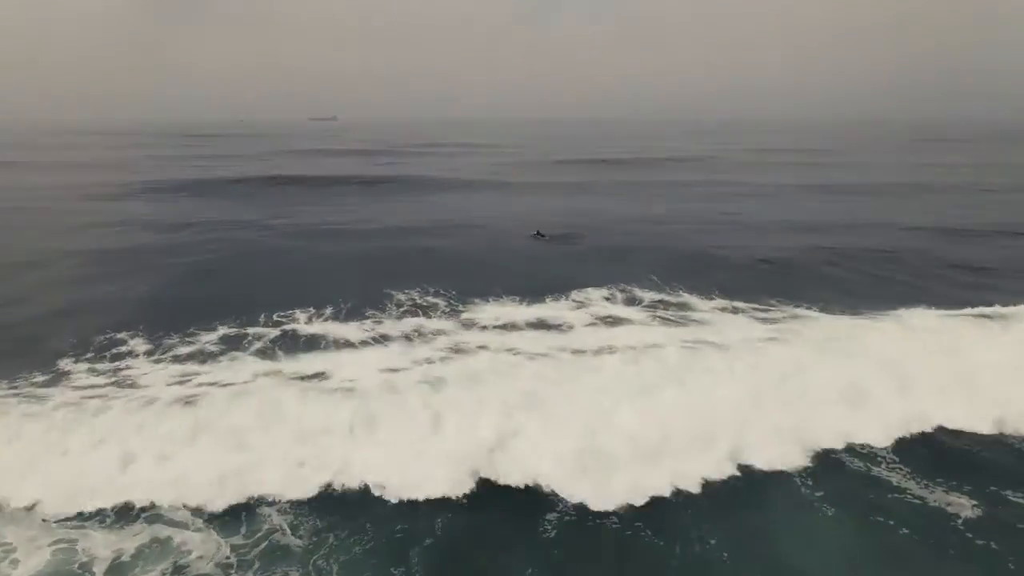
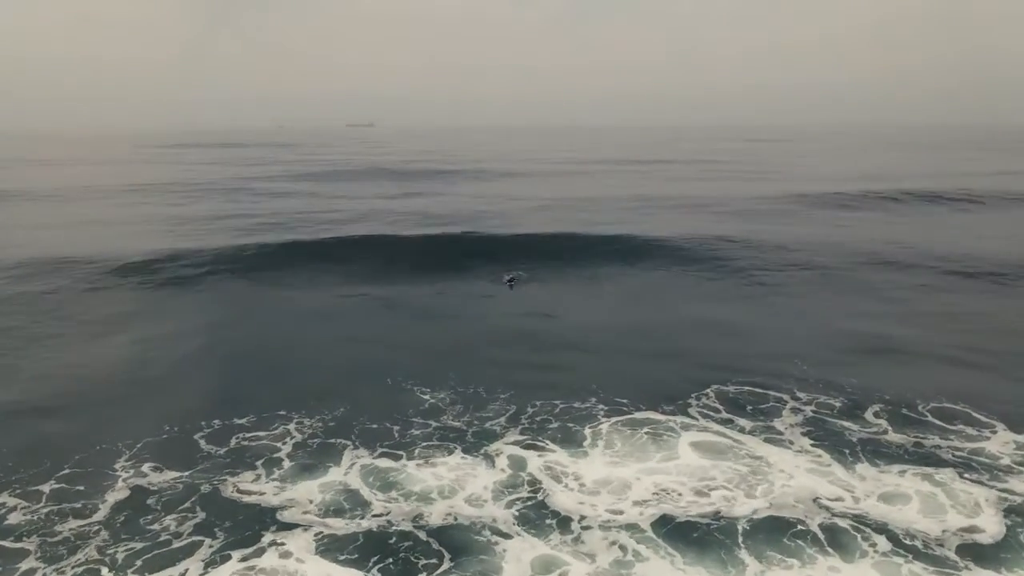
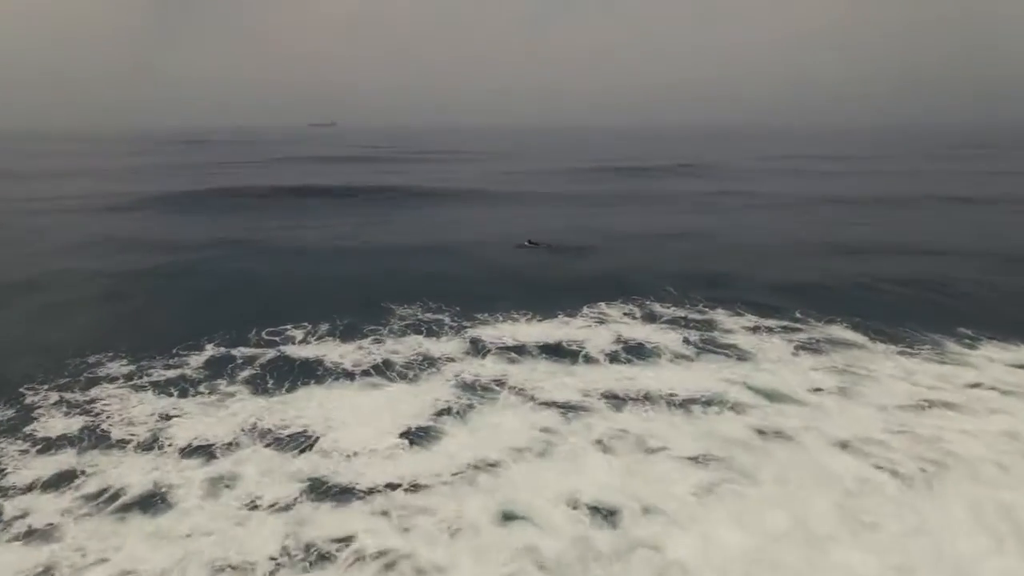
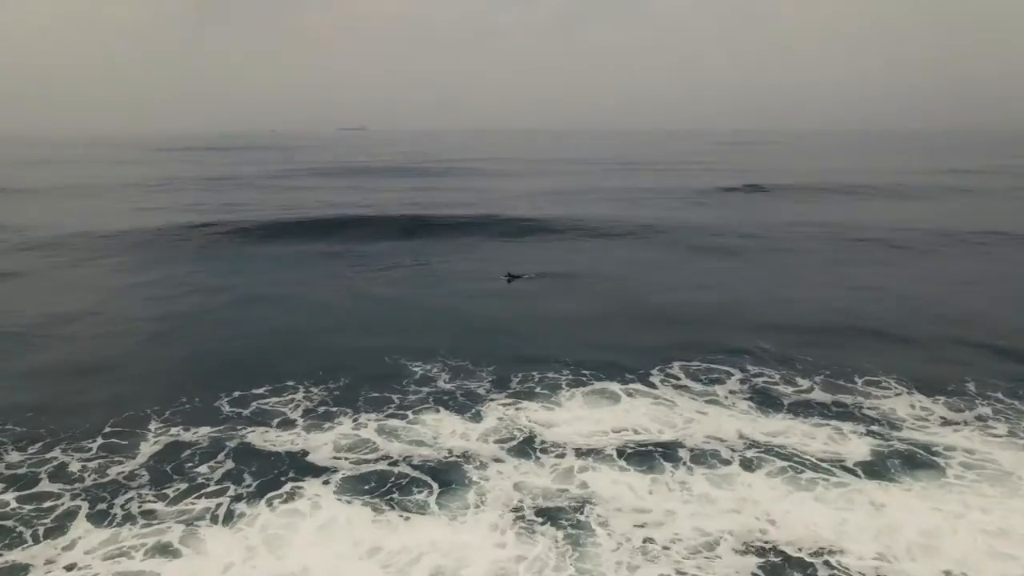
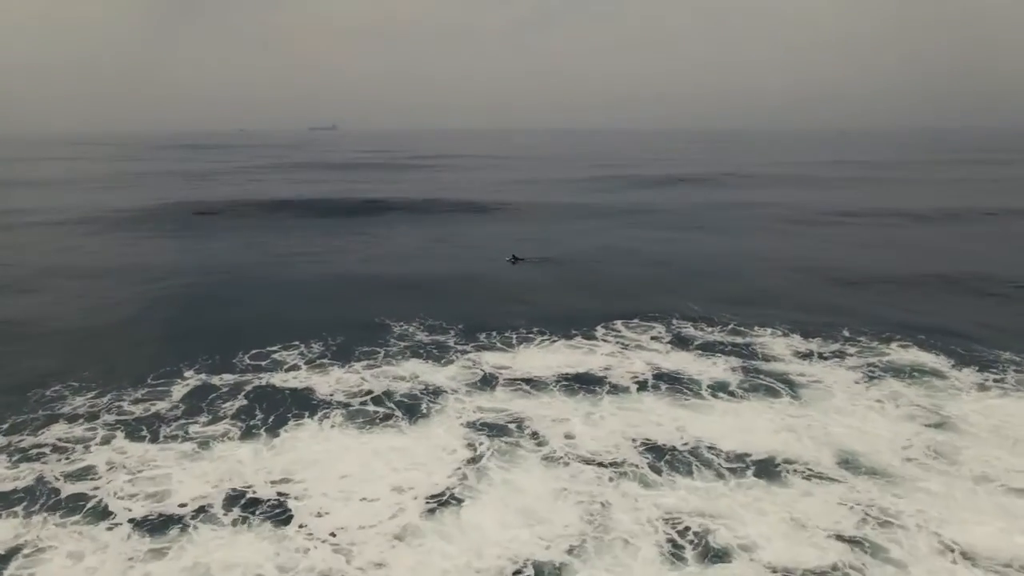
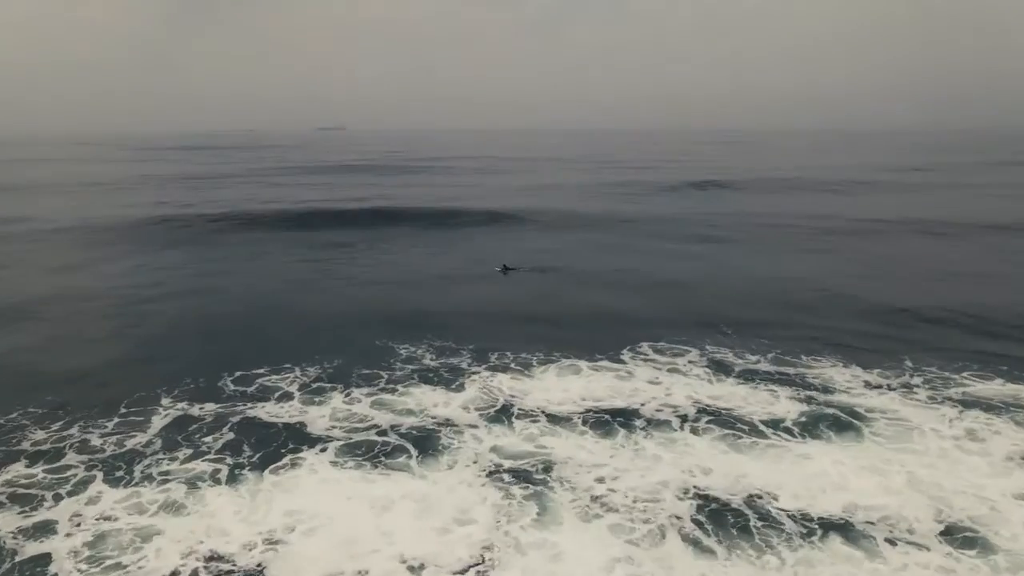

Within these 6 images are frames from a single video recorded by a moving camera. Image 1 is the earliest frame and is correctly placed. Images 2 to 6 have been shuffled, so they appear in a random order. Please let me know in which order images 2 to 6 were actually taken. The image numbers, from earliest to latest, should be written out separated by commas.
3, 5, 6, 4, 2
